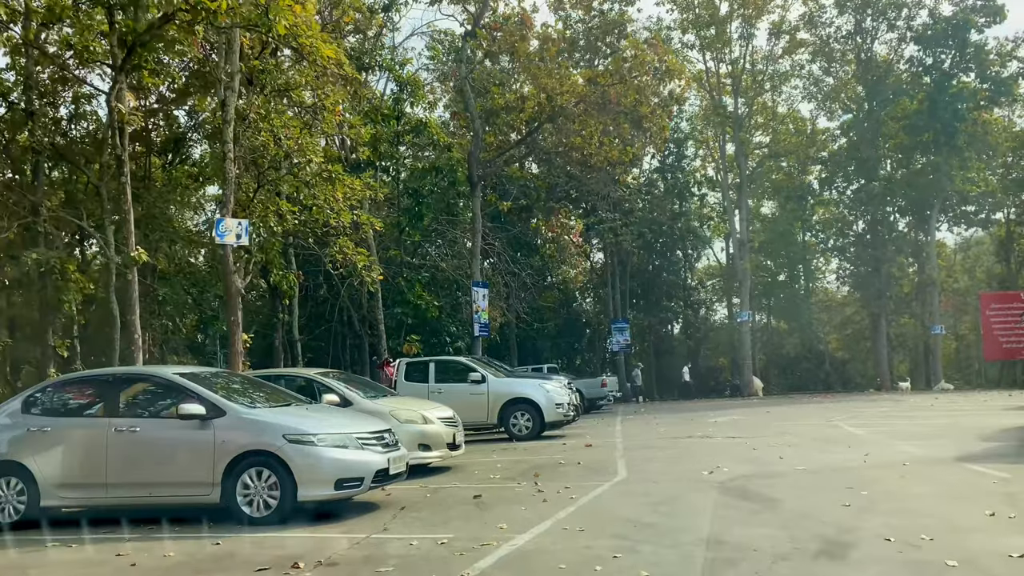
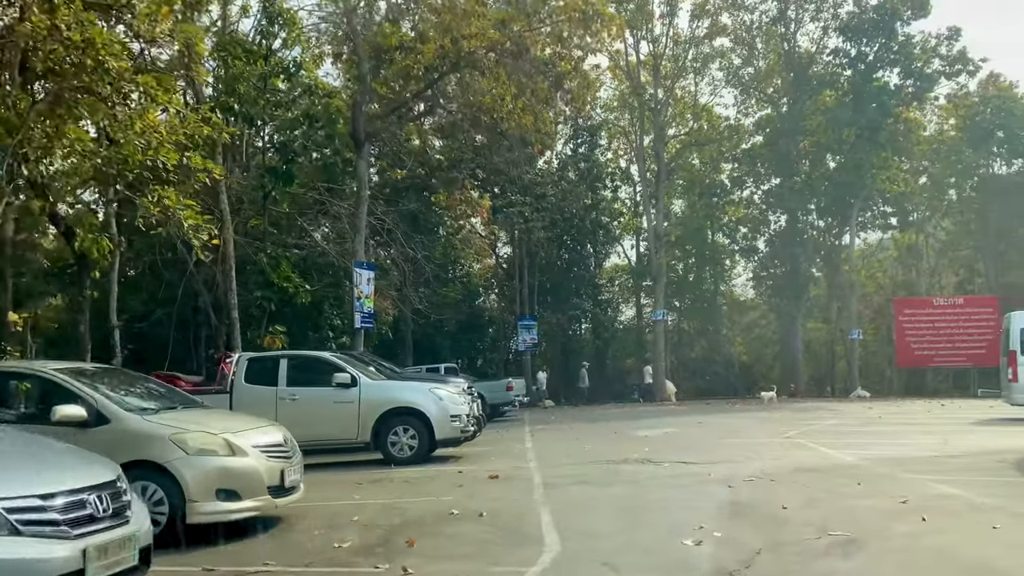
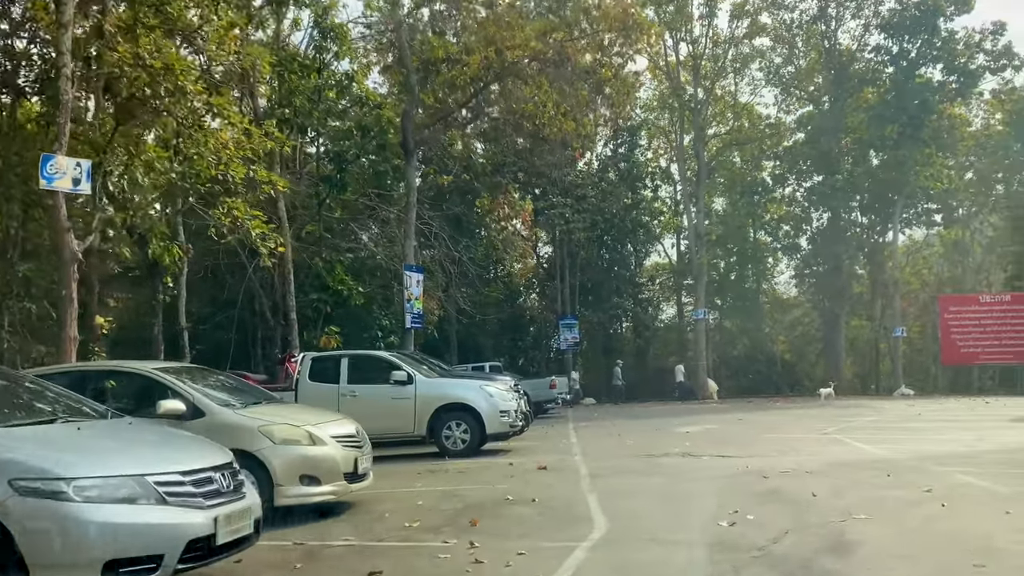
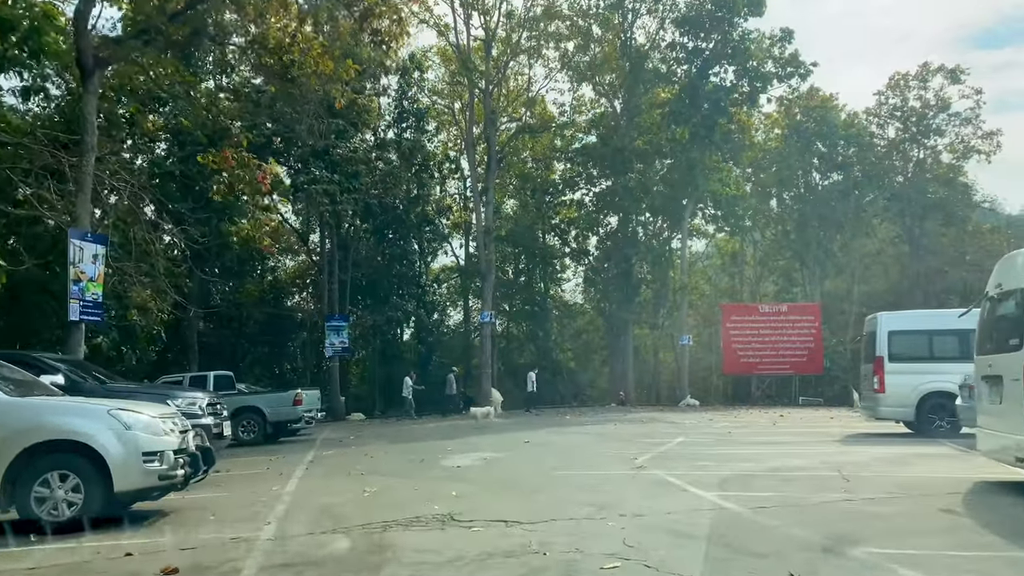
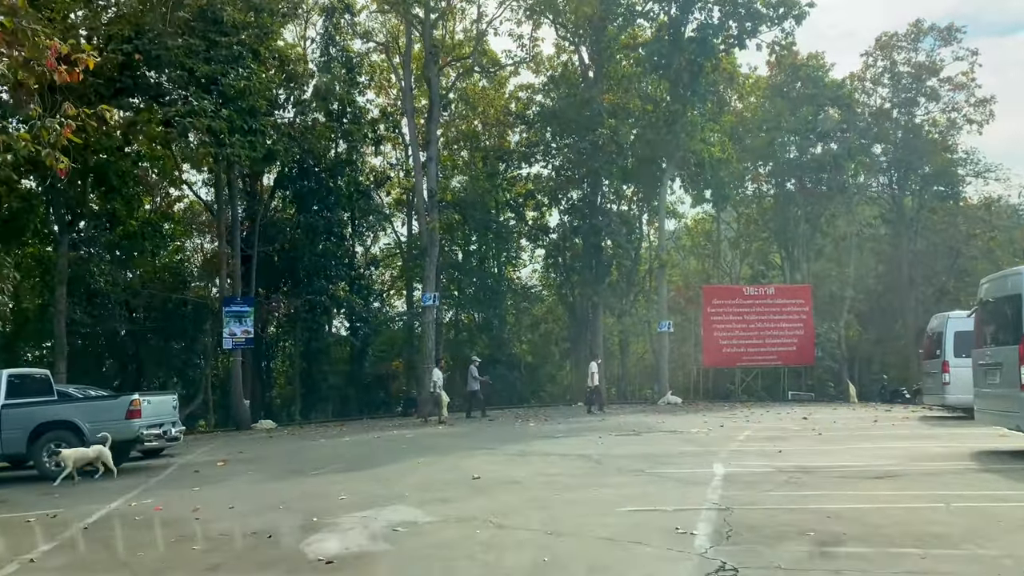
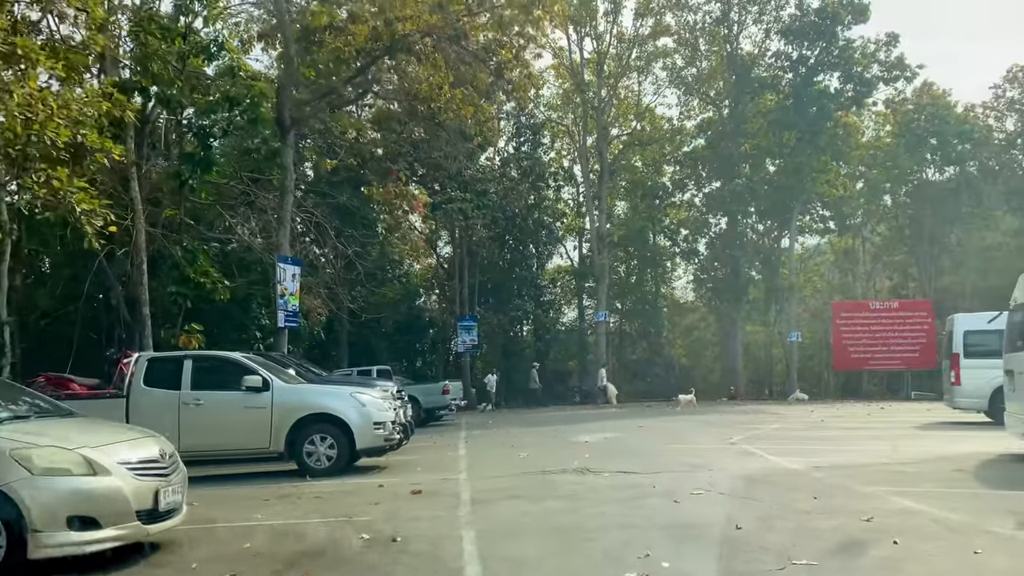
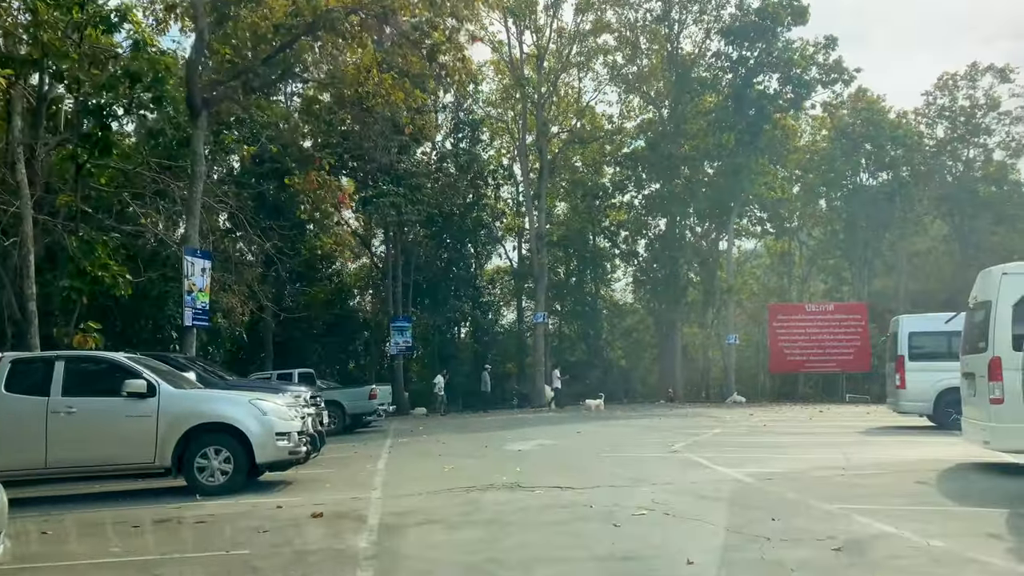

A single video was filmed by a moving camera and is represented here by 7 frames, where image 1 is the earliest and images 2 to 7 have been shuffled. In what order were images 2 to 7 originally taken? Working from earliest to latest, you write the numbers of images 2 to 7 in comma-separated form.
3, 2, 6, 7, 4, 5
